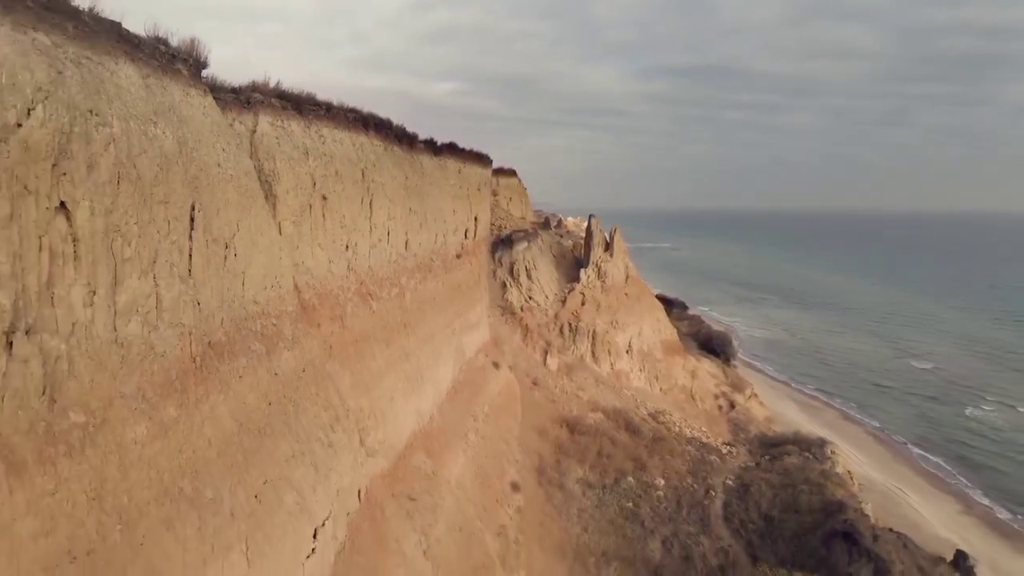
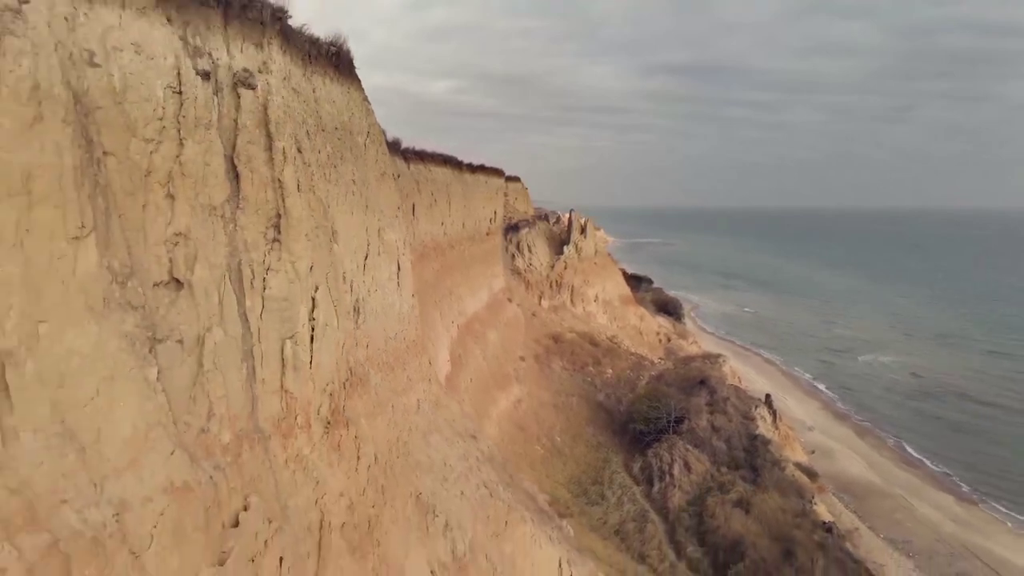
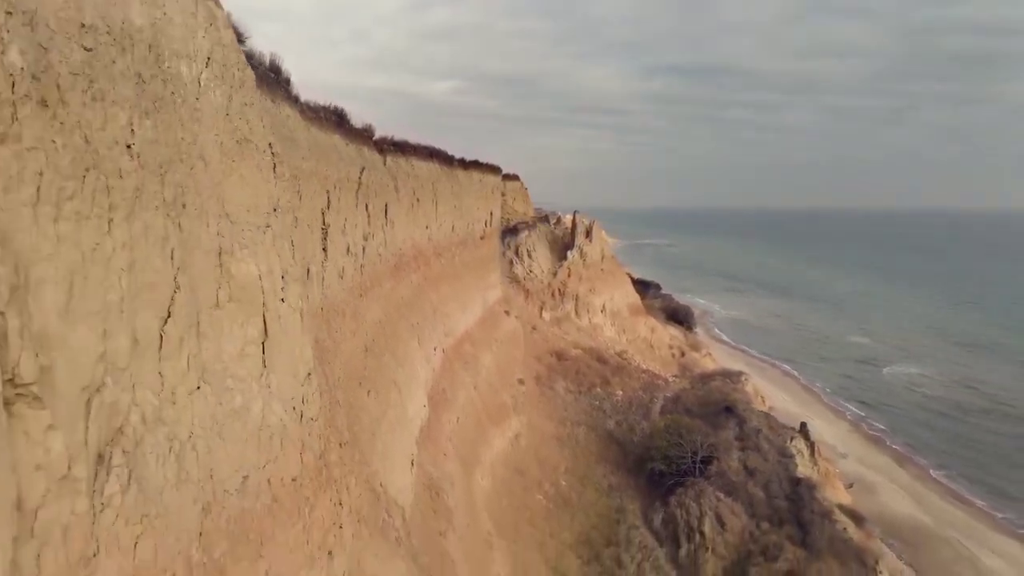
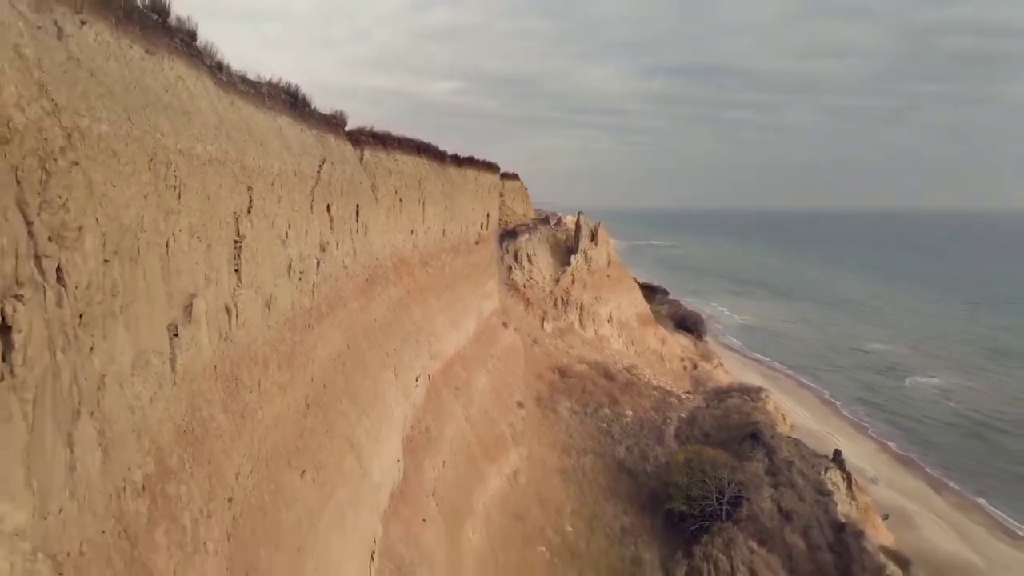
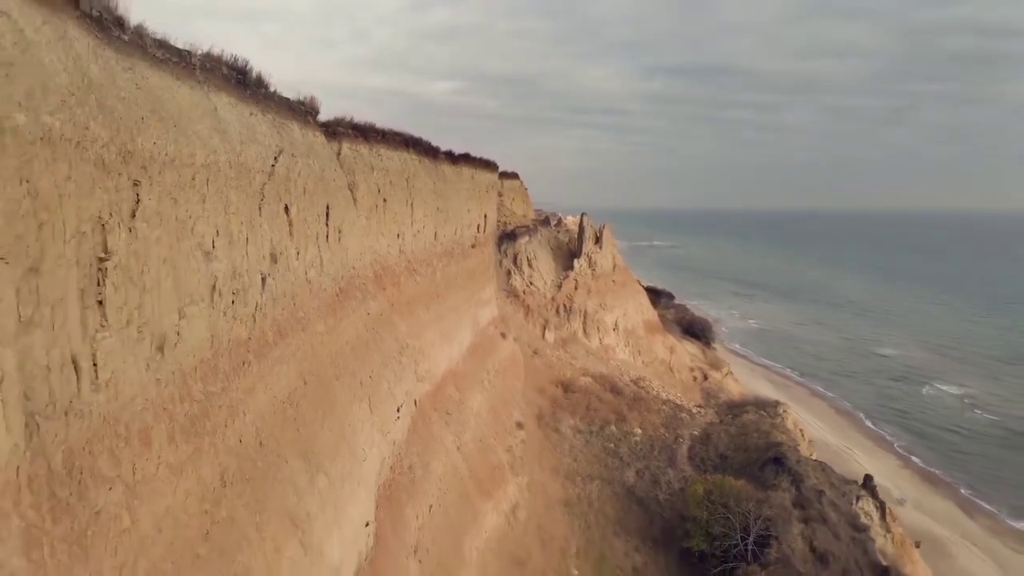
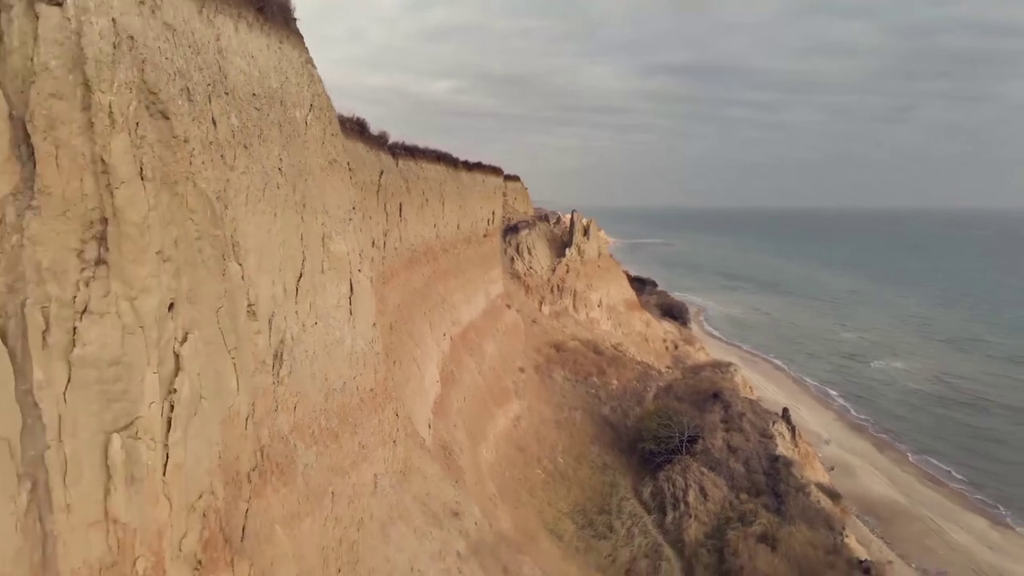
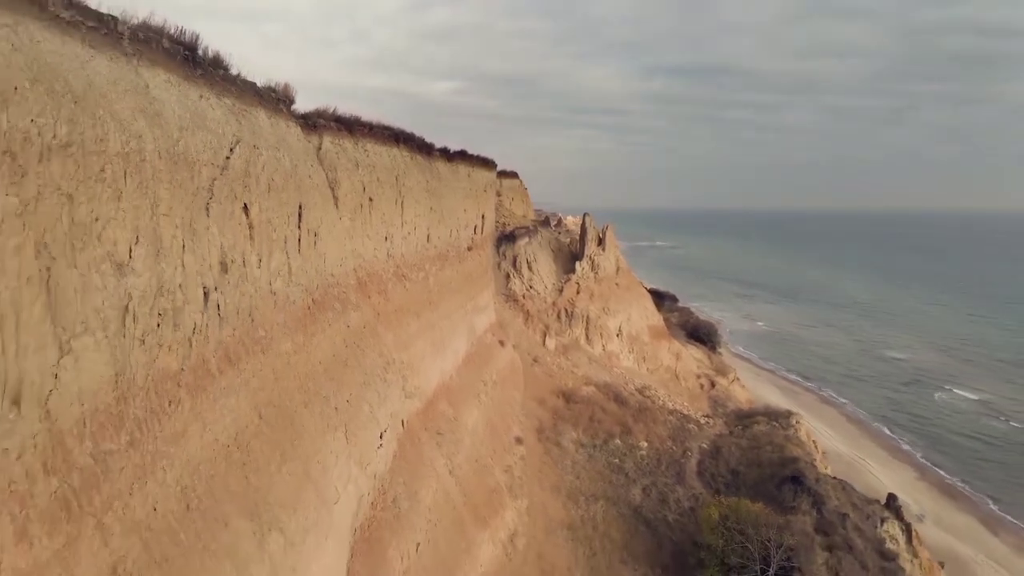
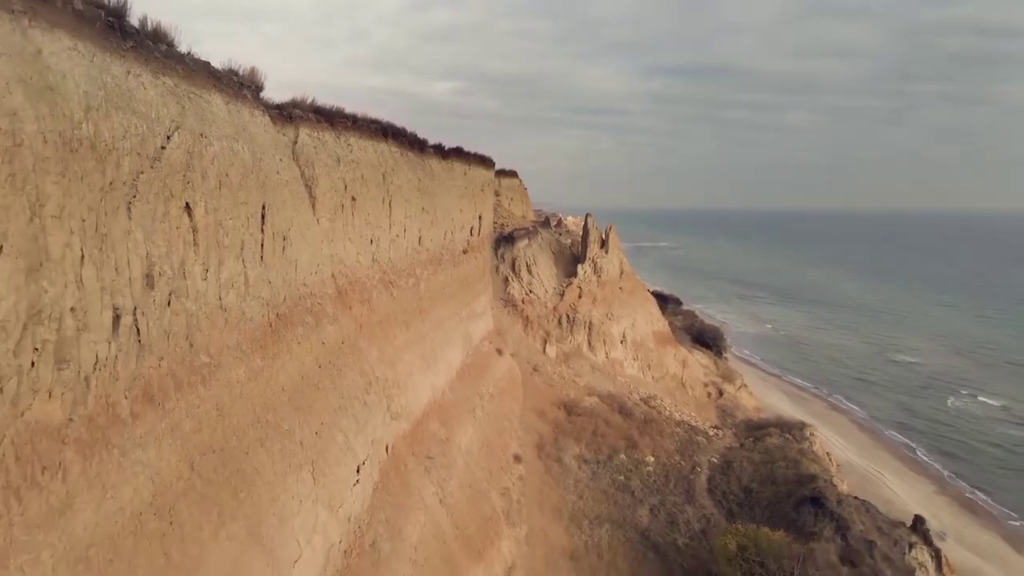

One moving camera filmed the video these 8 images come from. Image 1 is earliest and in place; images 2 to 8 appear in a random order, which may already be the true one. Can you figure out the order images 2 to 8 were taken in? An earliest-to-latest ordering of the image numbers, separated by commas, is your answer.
8, 7, 5, 4, 3, 6, 2
